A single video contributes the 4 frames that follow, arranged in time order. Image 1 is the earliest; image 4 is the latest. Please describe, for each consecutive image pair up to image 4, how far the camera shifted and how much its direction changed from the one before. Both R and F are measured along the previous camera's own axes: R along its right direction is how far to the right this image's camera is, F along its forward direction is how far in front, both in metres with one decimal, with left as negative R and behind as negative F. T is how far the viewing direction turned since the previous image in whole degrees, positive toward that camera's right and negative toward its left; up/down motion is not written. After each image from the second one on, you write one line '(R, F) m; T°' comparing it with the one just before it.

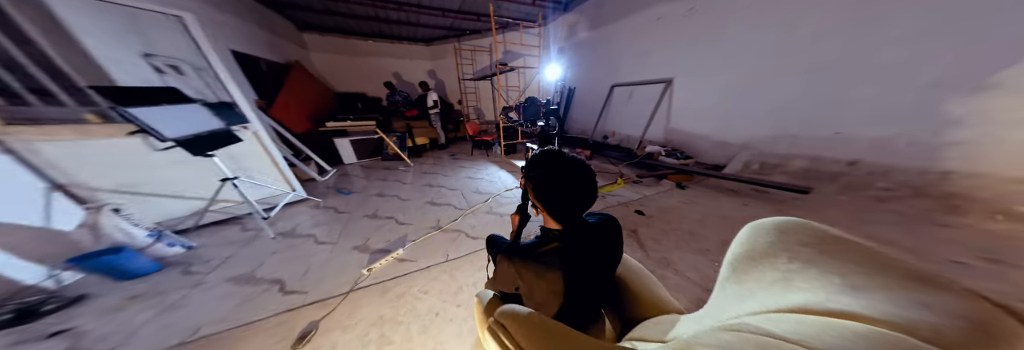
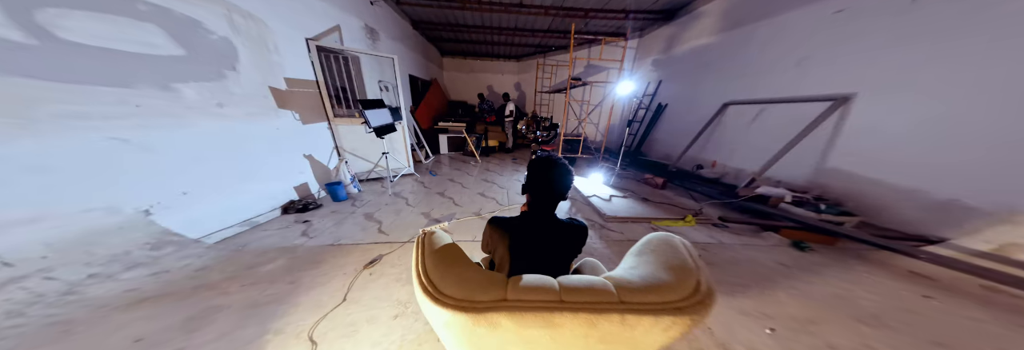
(+0.4, 0.0) m; -22°
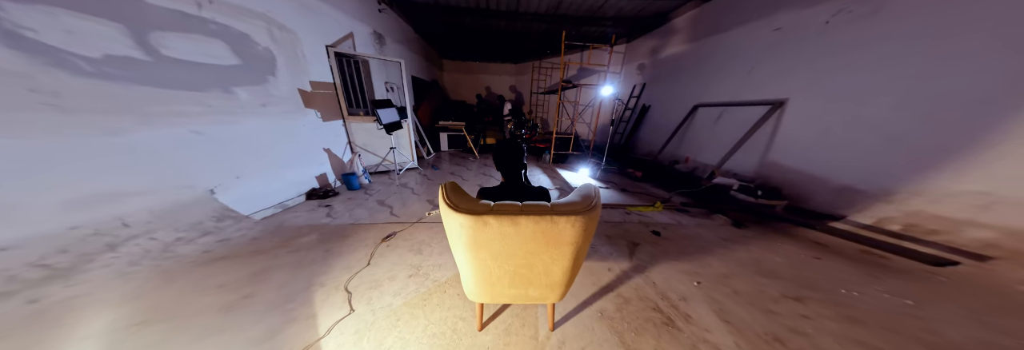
(+0.1, -0.3) m; +1°
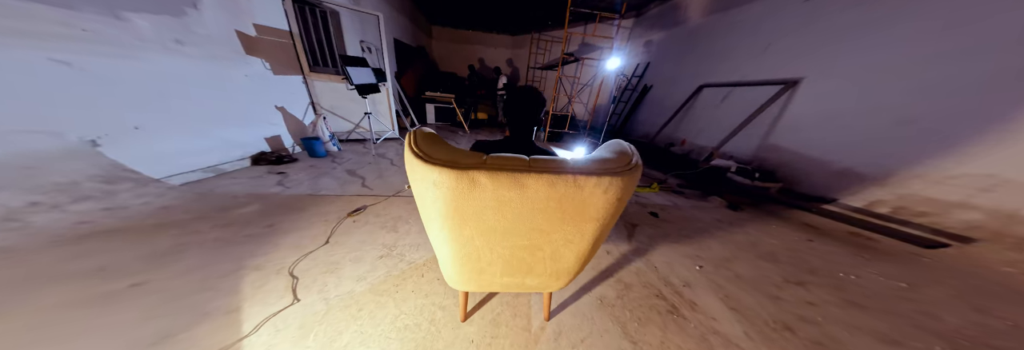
(0.0, +0.2) m; +4°
